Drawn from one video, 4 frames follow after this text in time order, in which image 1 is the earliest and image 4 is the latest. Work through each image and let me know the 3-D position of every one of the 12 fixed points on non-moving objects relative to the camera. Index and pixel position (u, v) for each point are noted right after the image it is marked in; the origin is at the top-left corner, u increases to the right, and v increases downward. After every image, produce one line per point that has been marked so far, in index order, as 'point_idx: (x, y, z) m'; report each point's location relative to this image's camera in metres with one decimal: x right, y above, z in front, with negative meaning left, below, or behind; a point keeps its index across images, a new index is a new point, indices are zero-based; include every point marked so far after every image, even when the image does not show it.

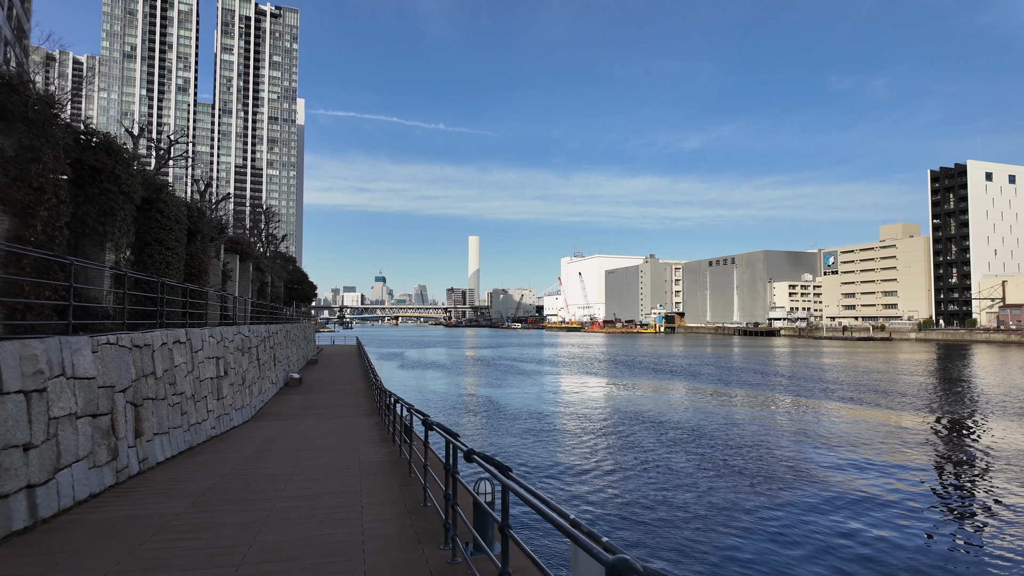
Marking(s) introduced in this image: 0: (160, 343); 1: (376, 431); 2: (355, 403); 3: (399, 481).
0: (-4.0, -0.6, +6.7) m
1: (-2.2, -2.3, +9.7) m
2: (-3.8, -2.8, +14.5) m
3: (-1.1, -1.9, +5.7) m
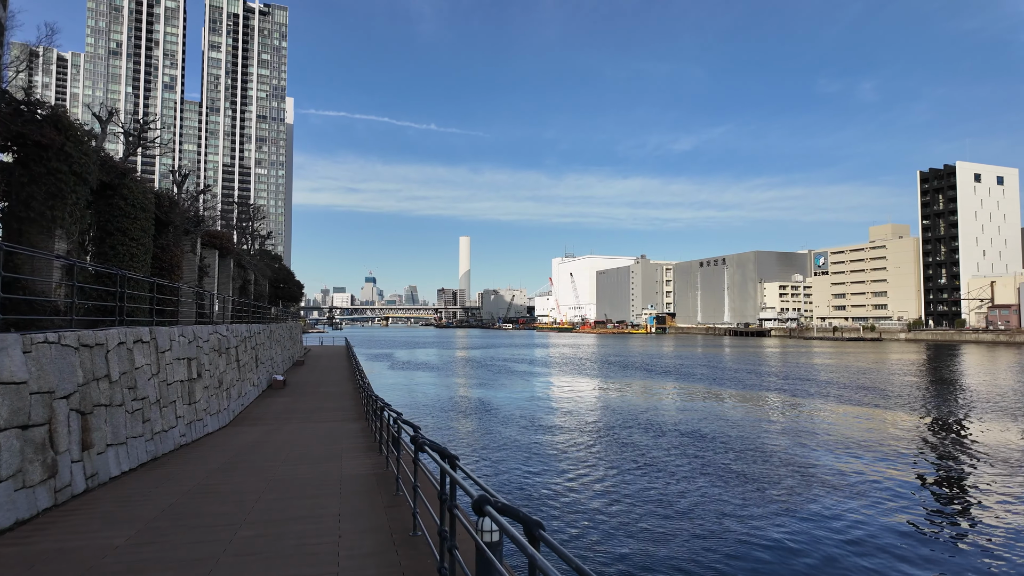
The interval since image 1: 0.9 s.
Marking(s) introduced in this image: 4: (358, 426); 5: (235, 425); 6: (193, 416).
0: (-4.0, -0.6, +6.0) m
1: (-2.3, -2.3, +8.9) m
2: (-4.0, -2.7, +13.7) m
3: (-1.1, -1.8, +5.0) m
4: (-2.7, -2.4, +10.5) m
5: (-5.0, -2.5, +10.8) m
6: (-4.7, -1.9, +8.7) m
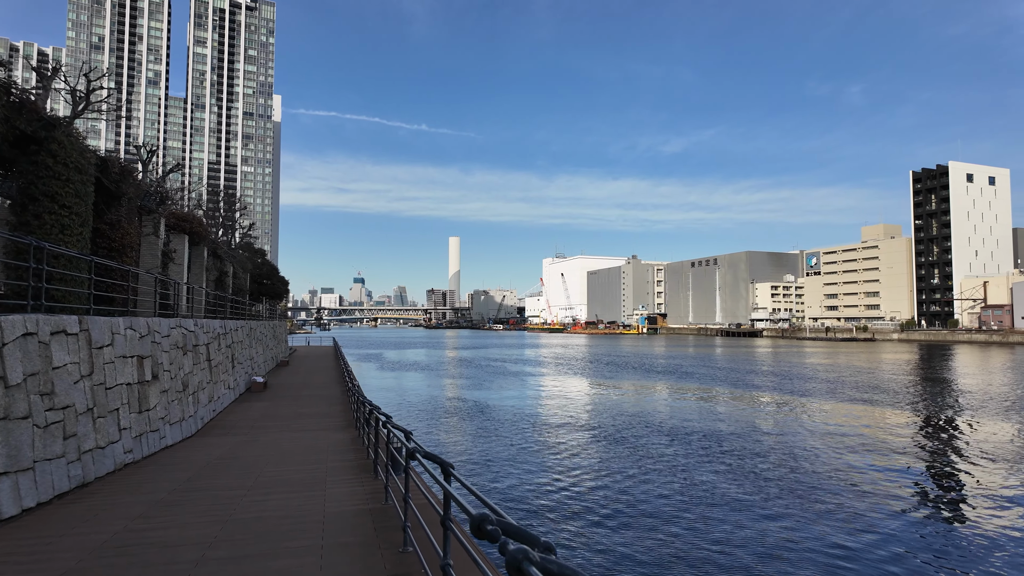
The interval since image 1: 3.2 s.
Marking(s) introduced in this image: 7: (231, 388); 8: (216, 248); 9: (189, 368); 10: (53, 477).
0: (-3.7, -0.3, +4.5) m
1: (-2.0, -2.1, +7.4) m
2: (-3.8, -2.5, +12.2) m
3: (-0.7, -1.6, +3.5) m
4: (-2.5, -2.2, +8.9) m
5: (-4.8, -2.3, +9.2) m
6: (-4.4, -1.7, +7.1) m
7: (-6.4, -2.3, +13.6) m
8: (-8.1, +1.1, +16.2) m
9: (-5.2, -1.3, +9.5) m
10: (-3.7, -1.5, +4.8) m
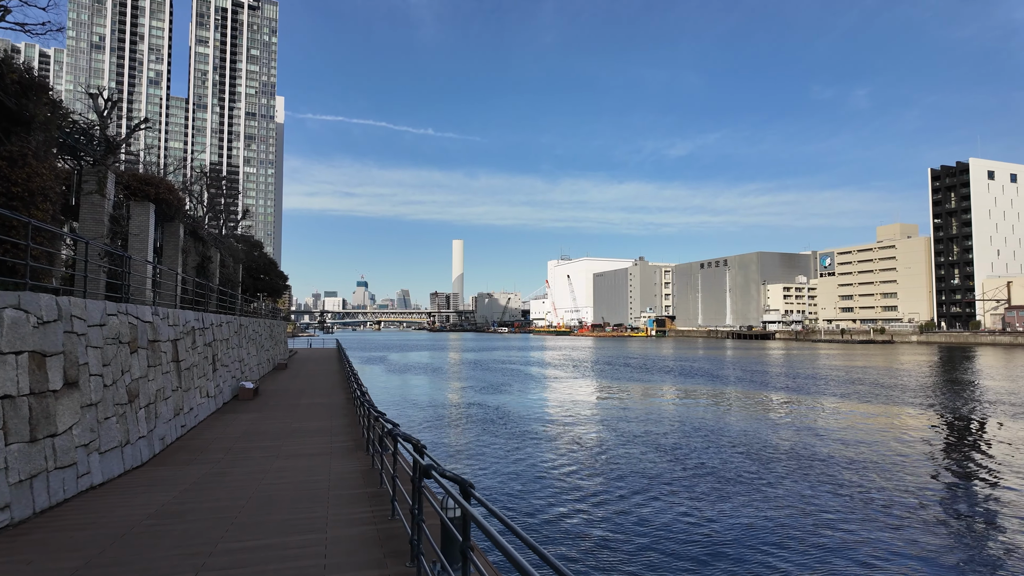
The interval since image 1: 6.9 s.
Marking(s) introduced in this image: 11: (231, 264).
0: (-2.9, 0.0, +1.9) m
1: (-1.2, -1.7, +4.9) m
2: (-3.0, -2.2, +9.6) m
3: (+0.1, -1.2, +0.9) m
4: (-1.7, -1.9, +6.4) m
5: (-4.0, -2.0, +6.7) m
6: (-3.6, -1.3, +4.5) m
7: (-5.6, -2.0, +11.1) m
8: (-7.2, +1.4, +13.6) m
9: (-4.3, -1.0, +6.9) m
10: (-2.9, -1.2, +2.2) m
11: (-9.3, +0.7, +19.8) m
